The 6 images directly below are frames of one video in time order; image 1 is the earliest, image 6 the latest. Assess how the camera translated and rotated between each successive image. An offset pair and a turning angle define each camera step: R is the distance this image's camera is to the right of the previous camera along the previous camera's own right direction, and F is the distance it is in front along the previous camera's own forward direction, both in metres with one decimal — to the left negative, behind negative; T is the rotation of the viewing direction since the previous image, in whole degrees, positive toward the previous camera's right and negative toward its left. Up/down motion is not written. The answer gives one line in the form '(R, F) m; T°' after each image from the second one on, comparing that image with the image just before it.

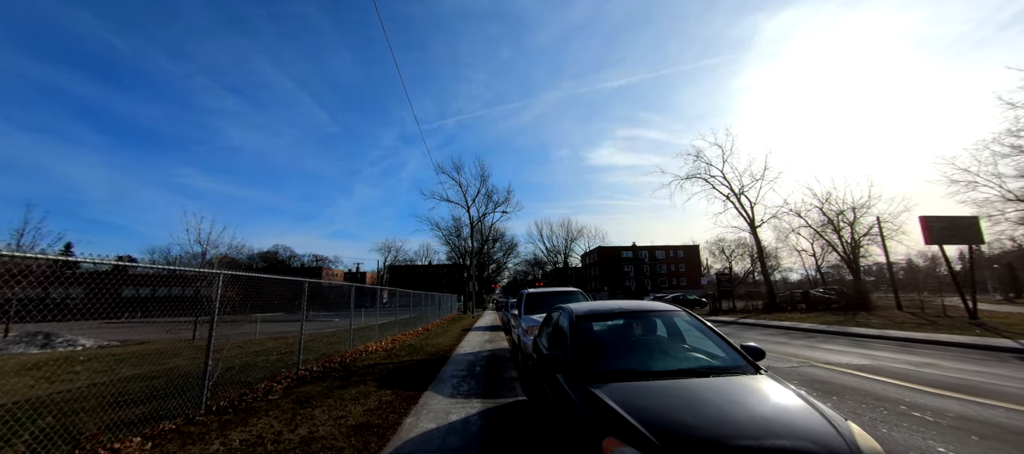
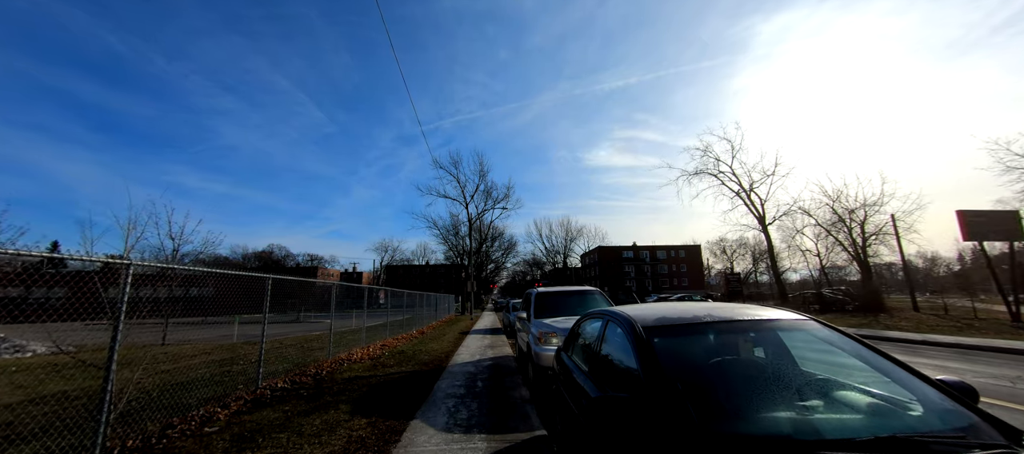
(-0.2, +1.2) m; 0°
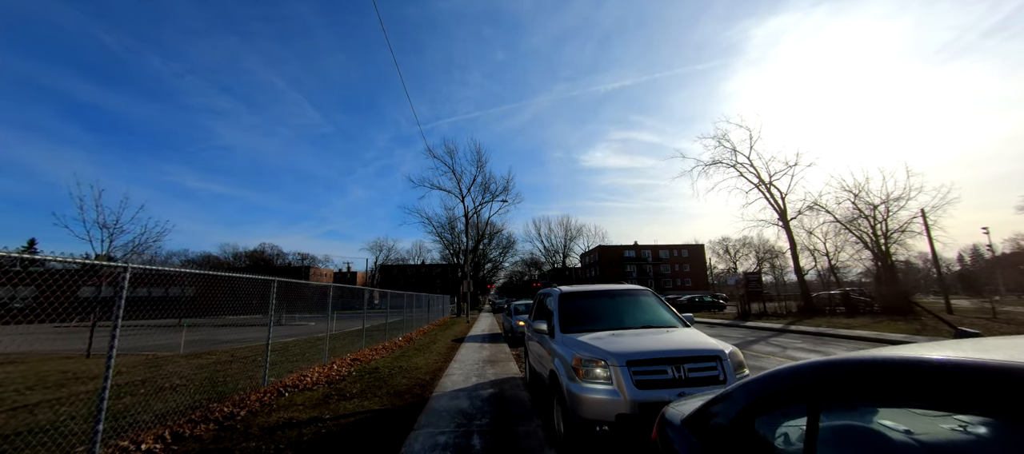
(-0.2, +2.2) m; 0°
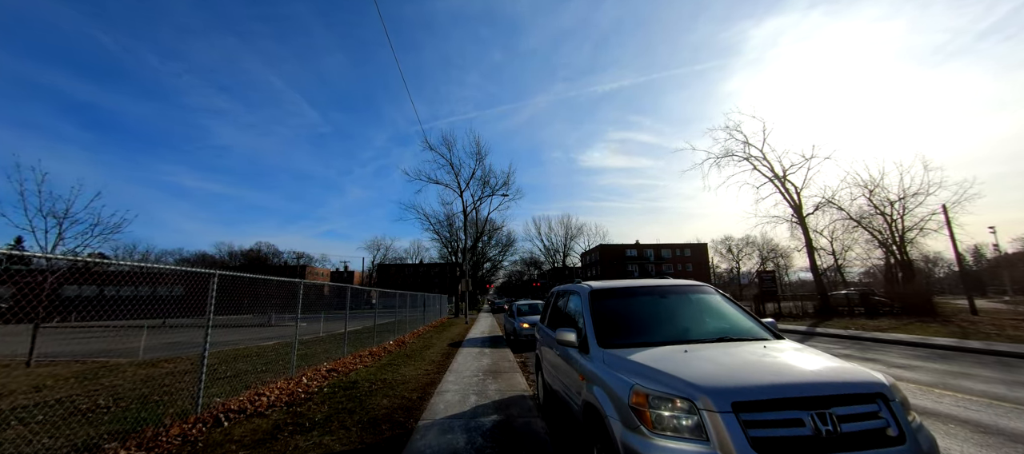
(-0.1, +1.3) m; 0°
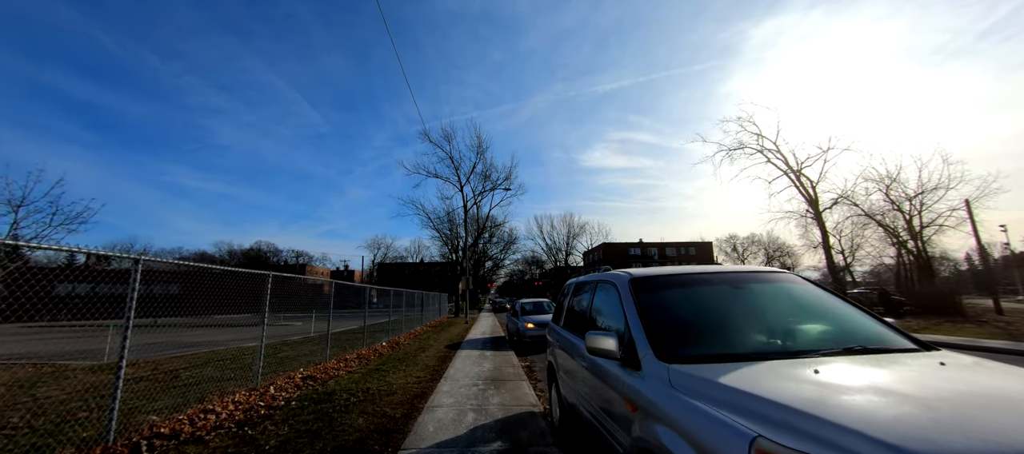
(-0.1, +1.0) m; 0°
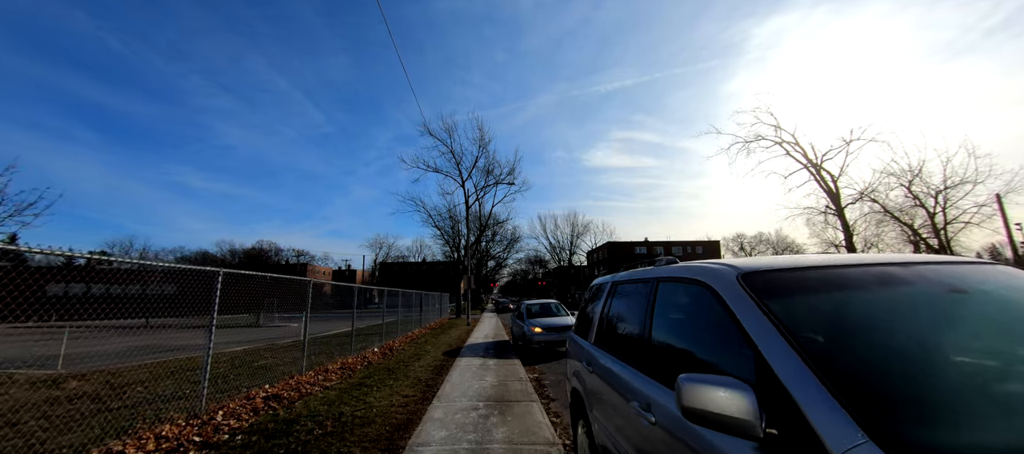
(-0.1, +1.1) m; 0°
